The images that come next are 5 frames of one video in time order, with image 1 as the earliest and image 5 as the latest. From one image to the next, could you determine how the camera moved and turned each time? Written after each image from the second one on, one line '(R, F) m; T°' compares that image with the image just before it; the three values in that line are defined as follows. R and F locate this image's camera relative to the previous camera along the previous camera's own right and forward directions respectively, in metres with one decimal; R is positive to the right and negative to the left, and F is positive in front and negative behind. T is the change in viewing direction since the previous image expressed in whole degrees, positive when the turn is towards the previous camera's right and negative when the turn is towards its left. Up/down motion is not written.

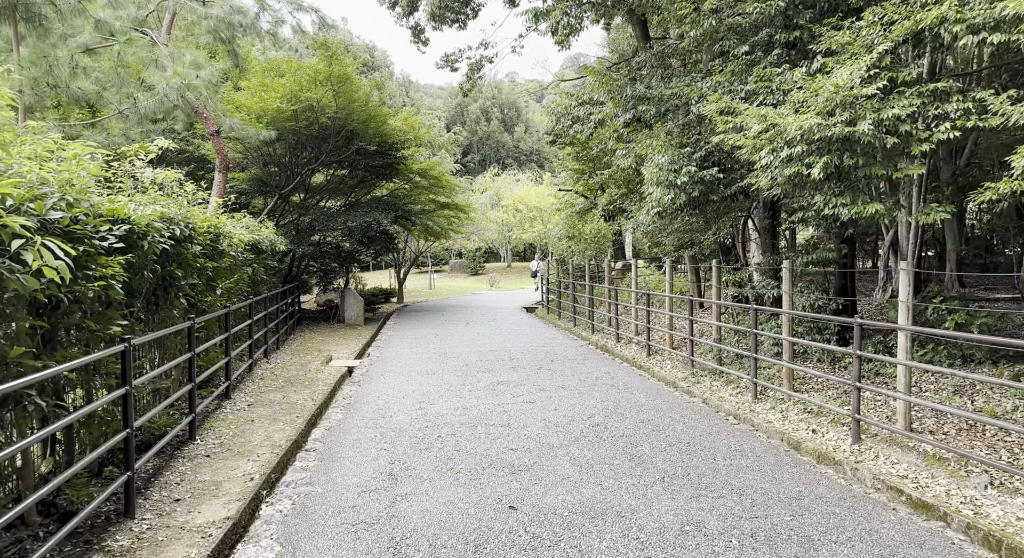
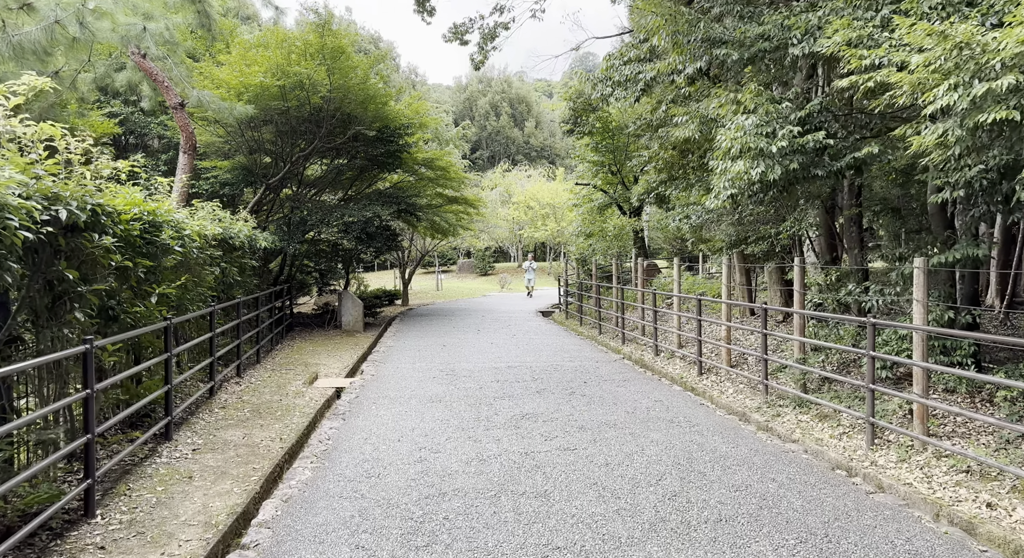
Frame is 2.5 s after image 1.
(-0.2, +1.7) m; -1°
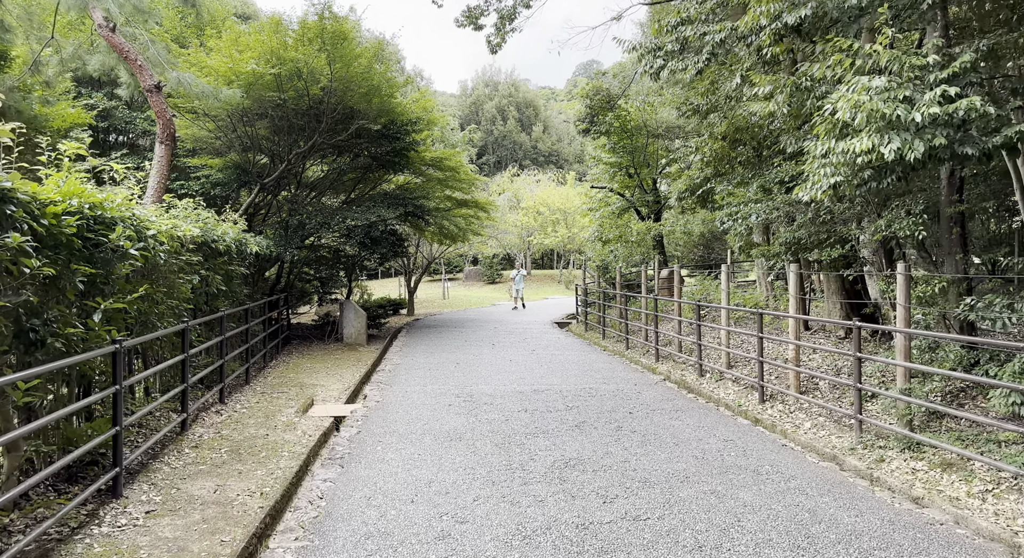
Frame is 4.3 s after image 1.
(-0.2, +1.2) m; 0°
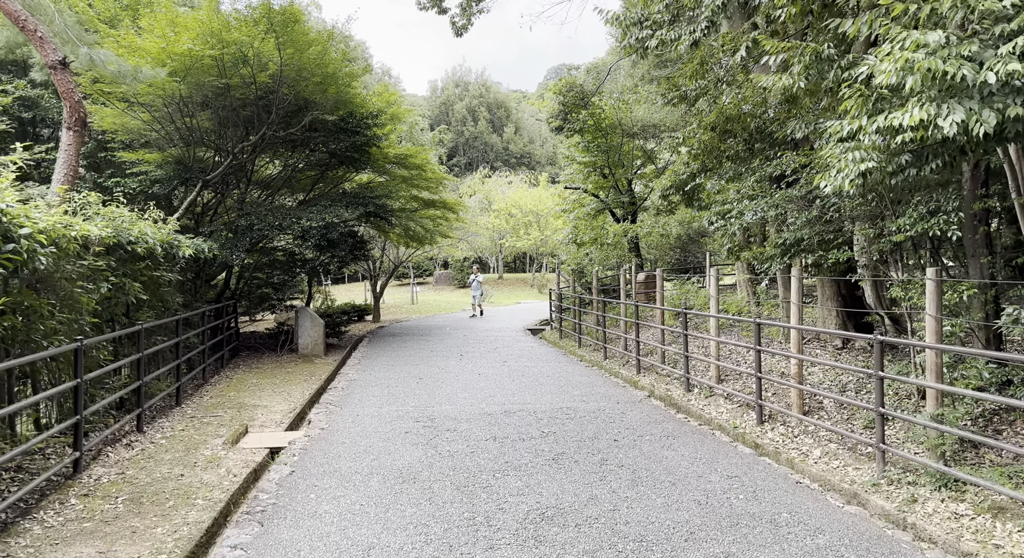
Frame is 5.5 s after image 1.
(+0.1, +0.9) m; +2°
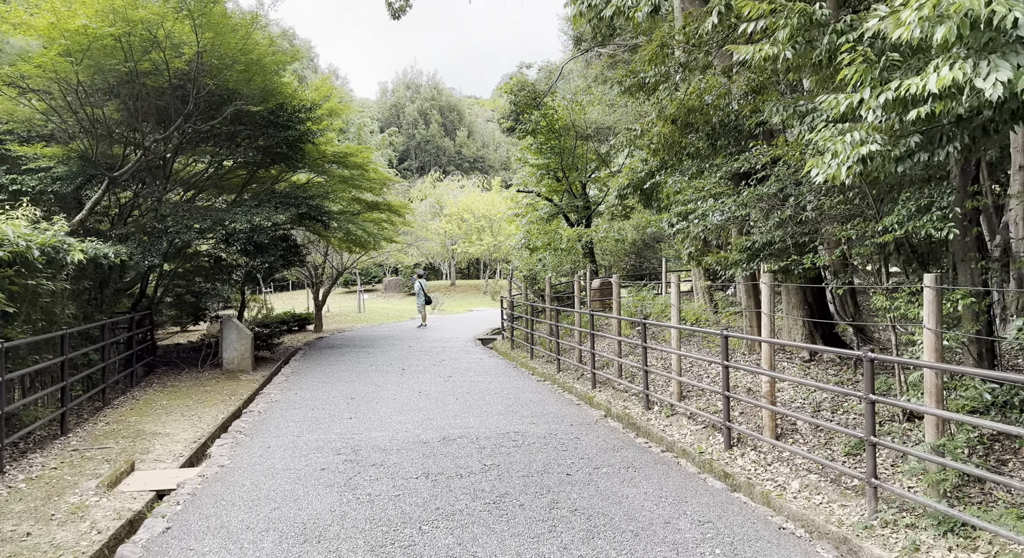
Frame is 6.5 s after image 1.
(+0.1, +0.8) m; +3°
